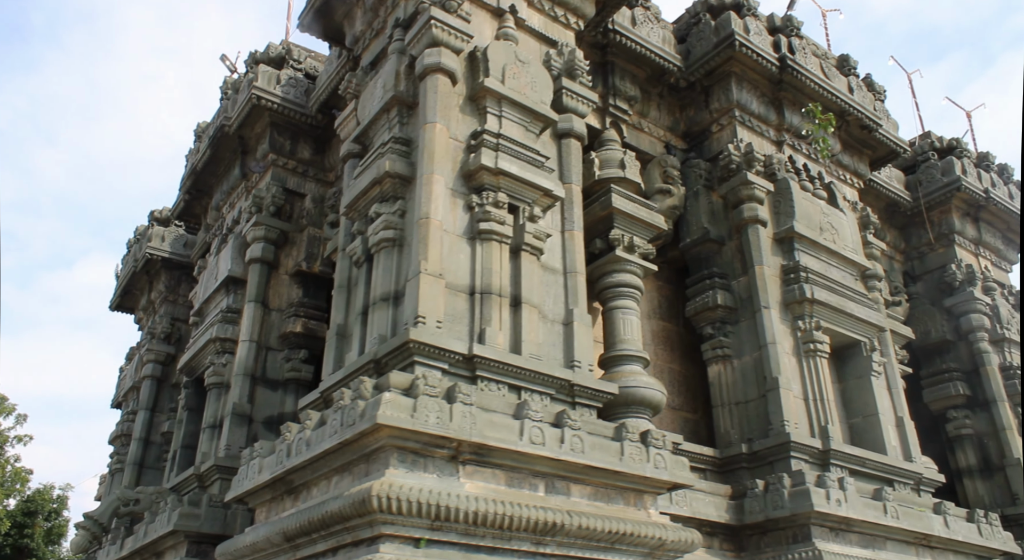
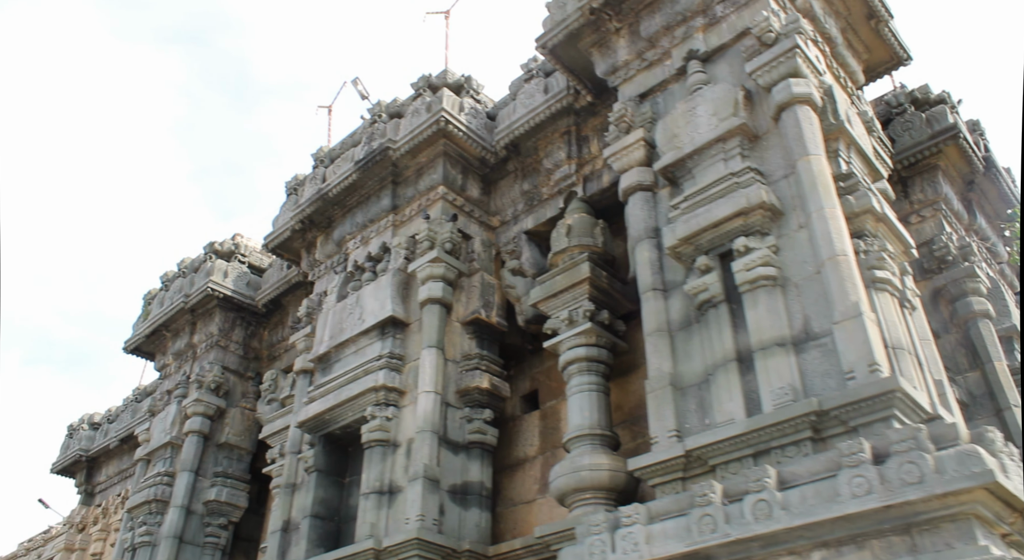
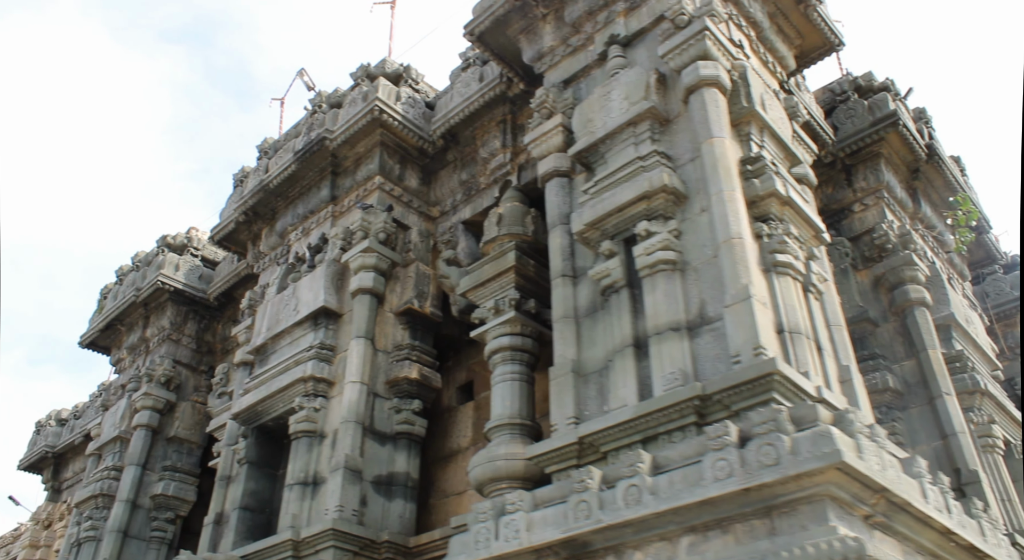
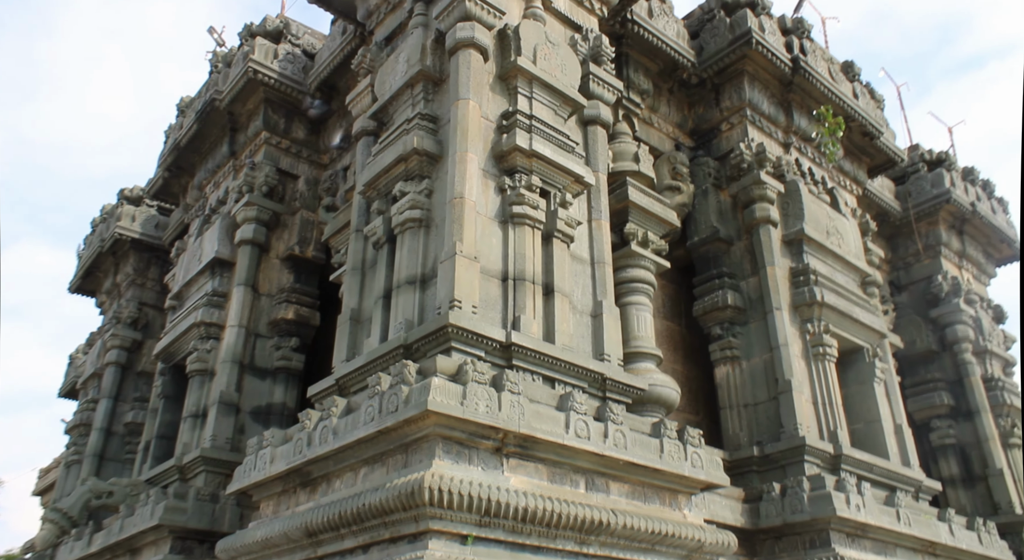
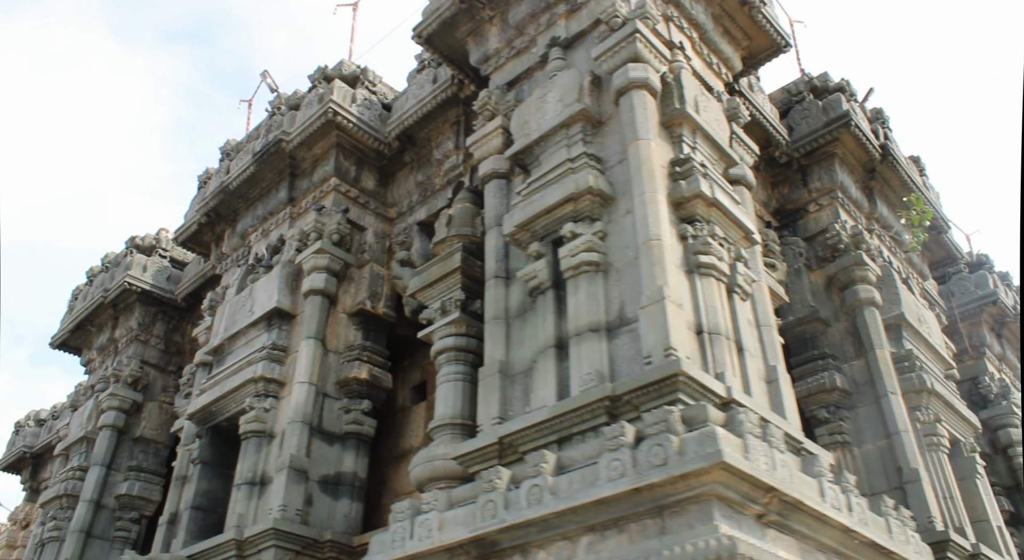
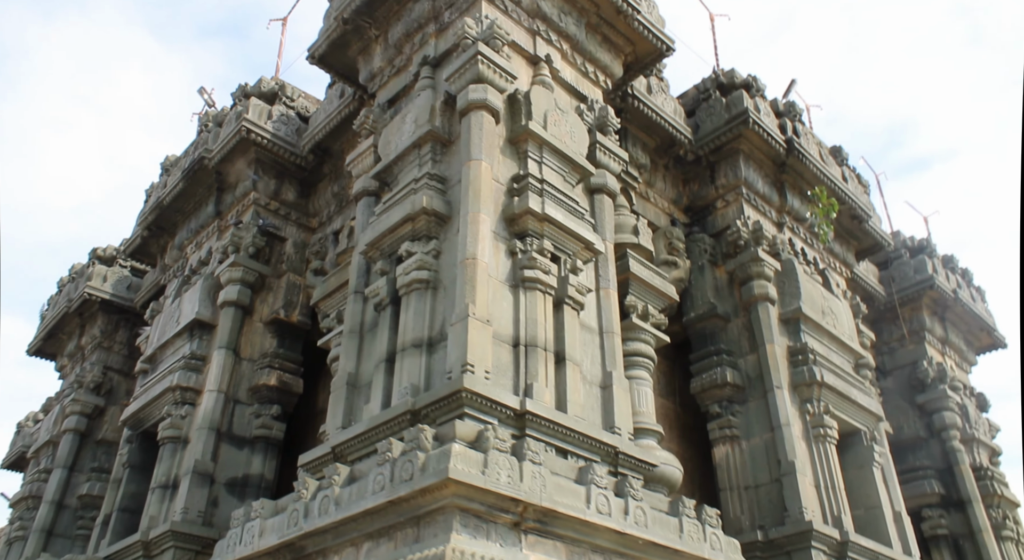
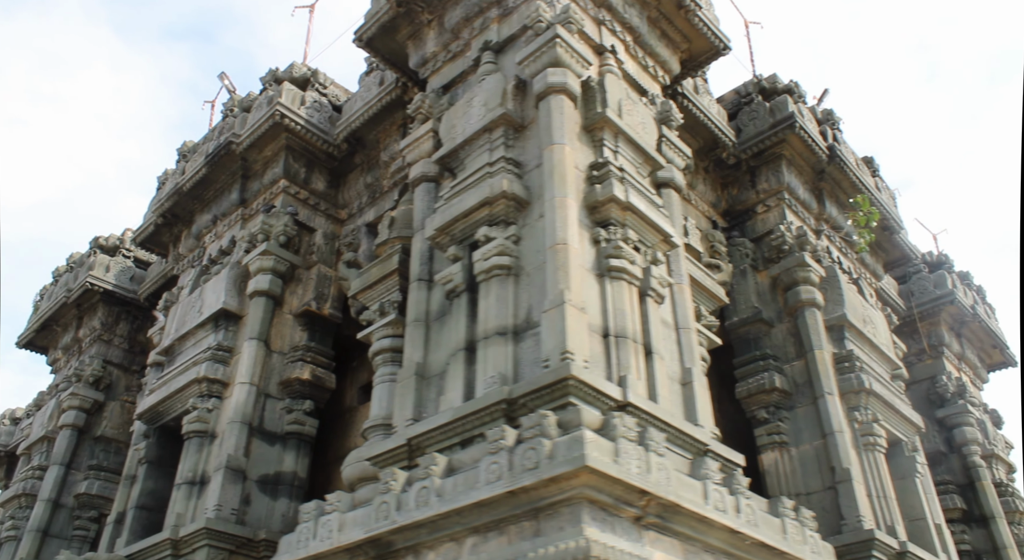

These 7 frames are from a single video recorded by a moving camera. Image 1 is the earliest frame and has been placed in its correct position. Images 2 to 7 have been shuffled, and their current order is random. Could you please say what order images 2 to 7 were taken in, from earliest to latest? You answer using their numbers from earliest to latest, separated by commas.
4, 6, 7, 5, 3, 2
